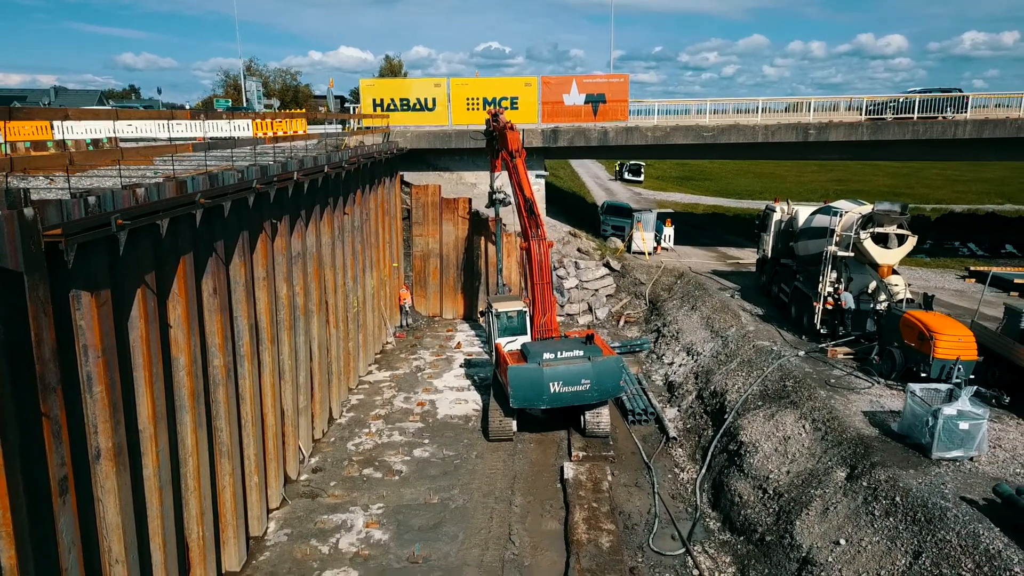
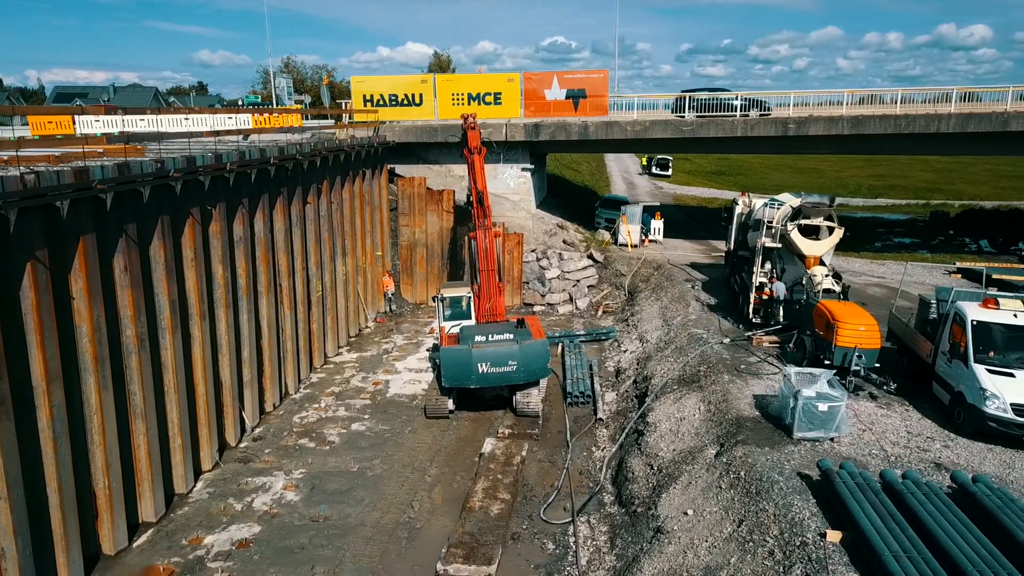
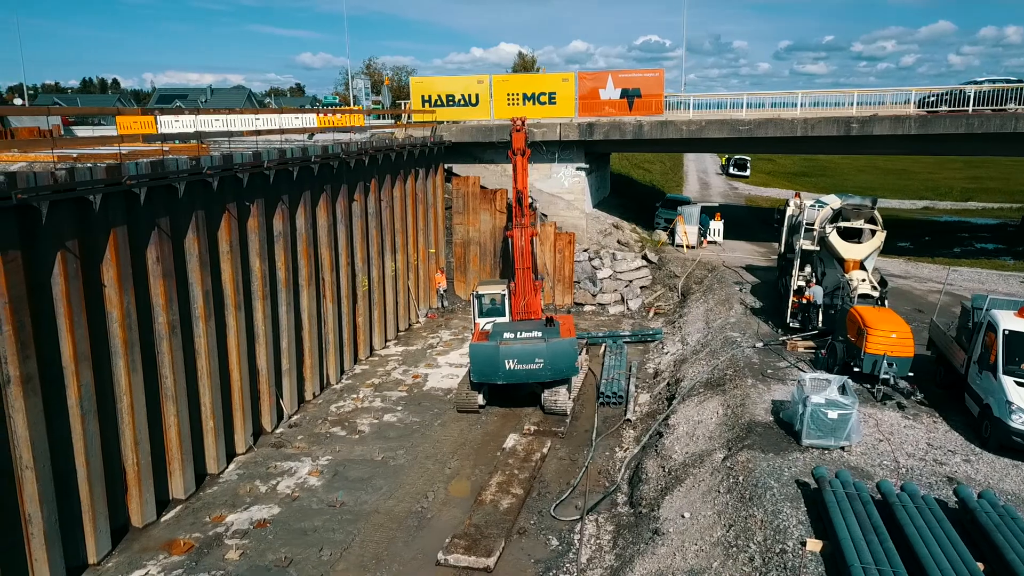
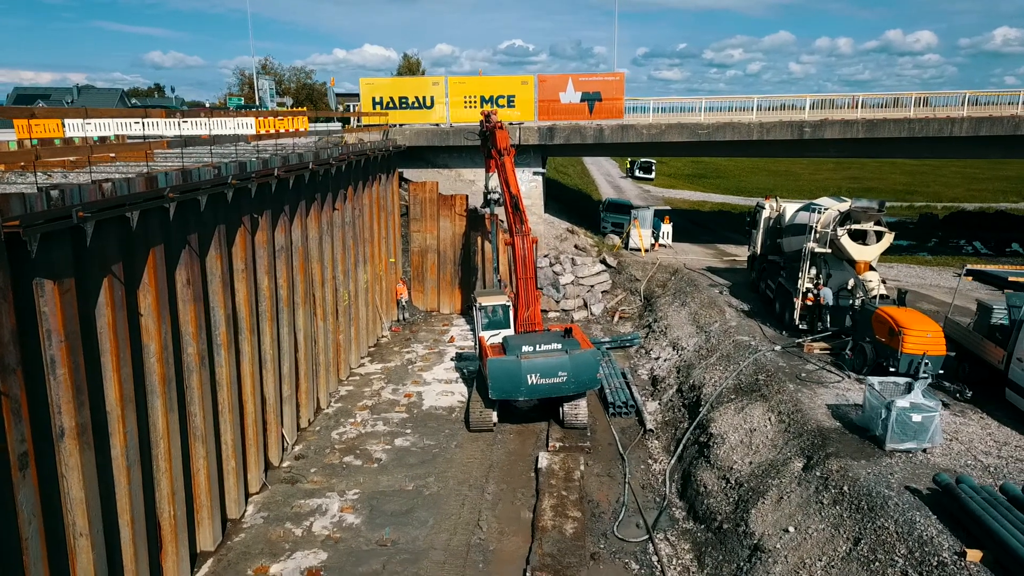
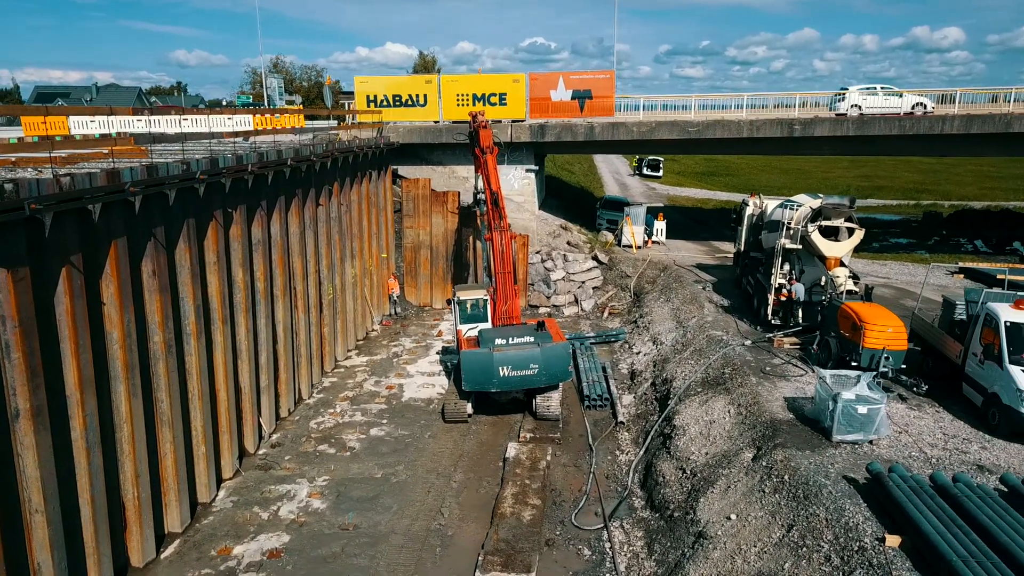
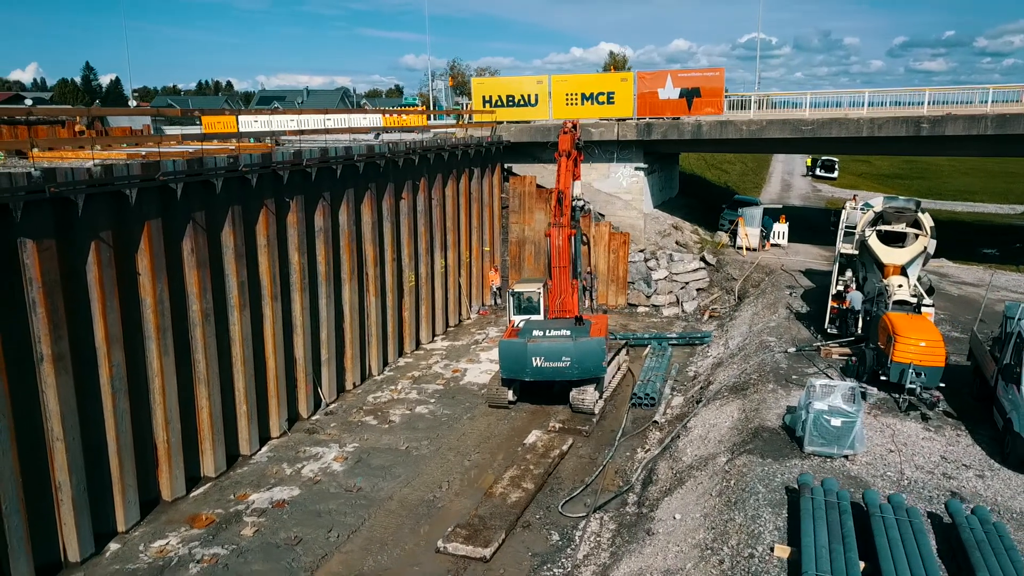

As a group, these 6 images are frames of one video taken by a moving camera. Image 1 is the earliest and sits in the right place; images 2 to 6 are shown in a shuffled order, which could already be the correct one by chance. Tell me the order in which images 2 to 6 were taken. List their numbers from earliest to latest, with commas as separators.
4, 5, 2, 3, 6
